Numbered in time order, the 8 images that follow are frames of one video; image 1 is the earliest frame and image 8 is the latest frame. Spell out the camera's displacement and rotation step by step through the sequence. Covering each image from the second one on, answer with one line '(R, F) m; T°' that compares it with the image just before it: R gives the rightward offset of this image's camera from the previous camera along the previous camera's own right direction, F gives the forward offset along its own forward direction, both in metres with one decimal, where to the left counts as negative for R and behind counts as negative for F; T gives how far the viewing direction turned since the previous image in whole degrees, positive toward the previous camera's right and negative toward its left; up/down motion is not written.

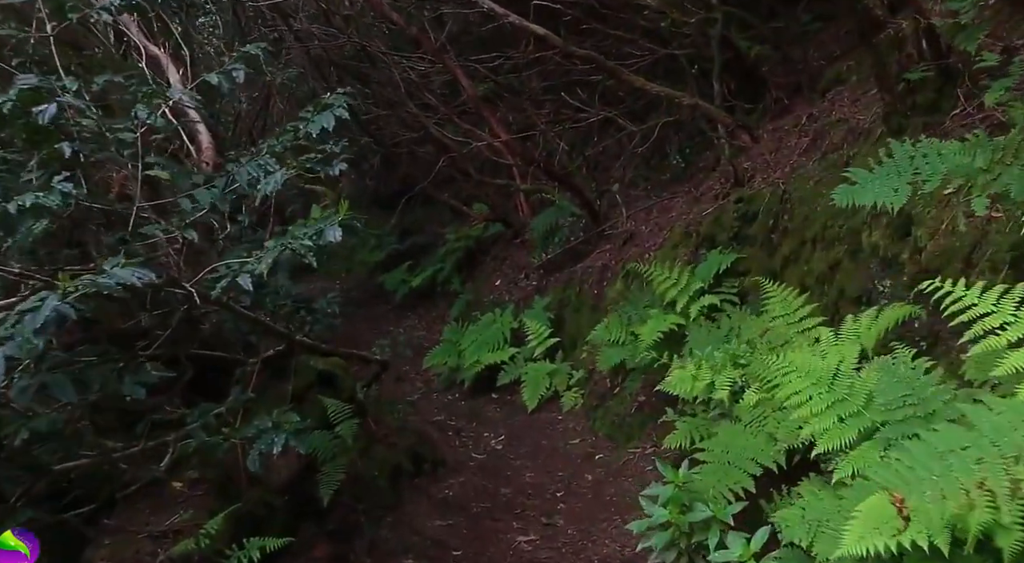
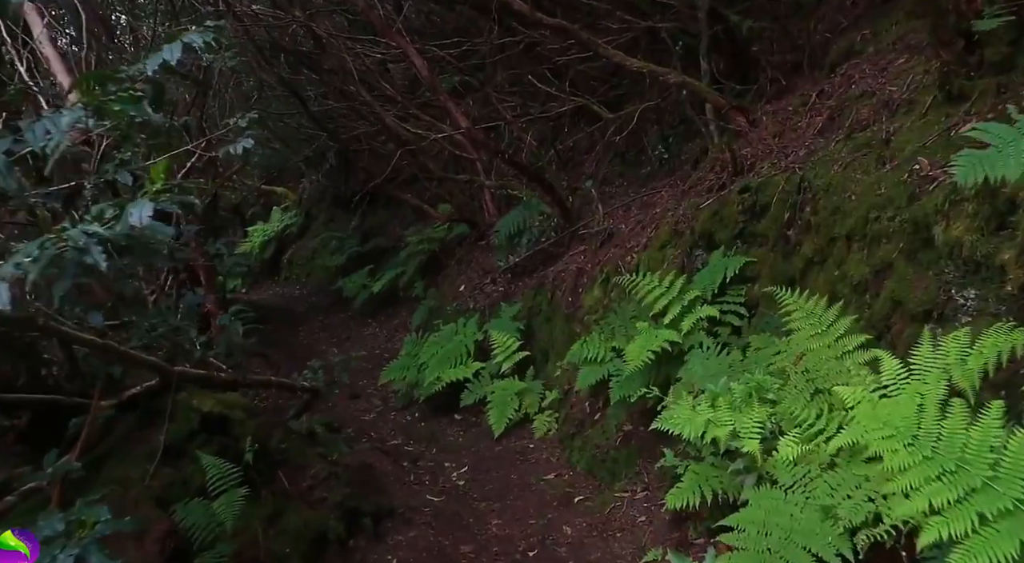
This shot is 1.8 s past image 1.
(+0.1, +1.2) m; +2°
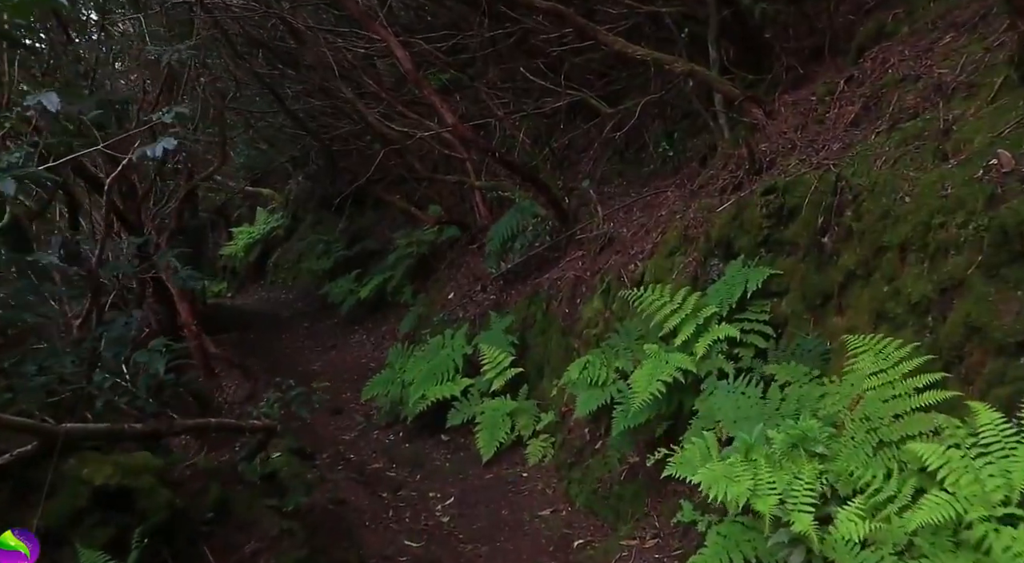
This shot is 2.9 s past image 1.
(0.0, +0.7) m; 0°
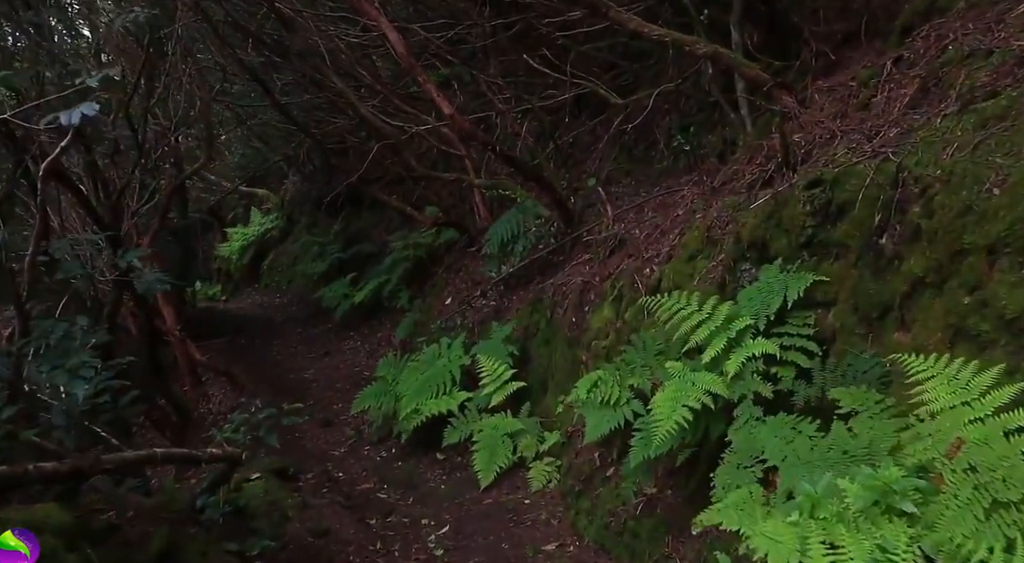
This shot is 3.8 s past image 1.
(0.0, +0.7) m; 0°
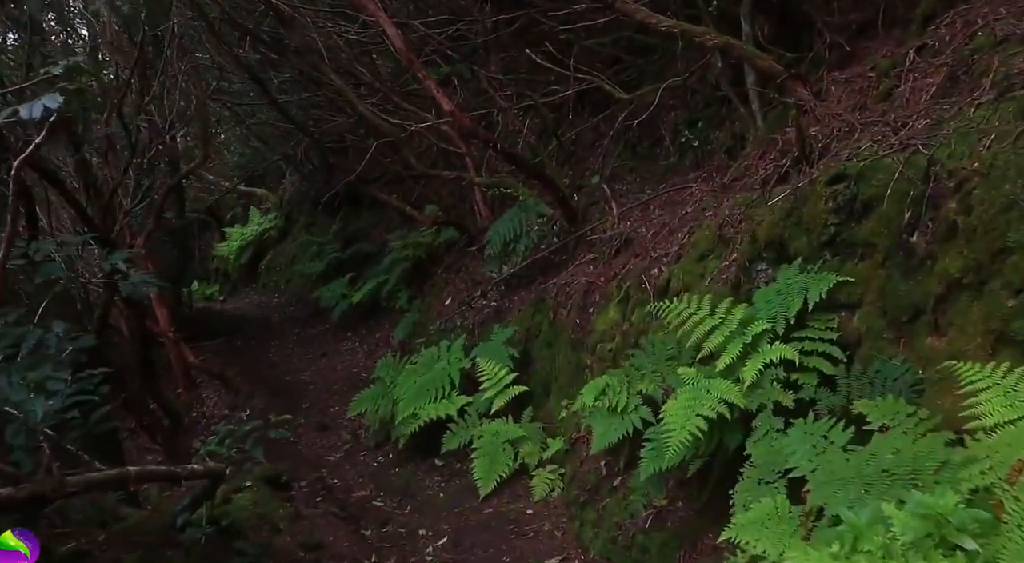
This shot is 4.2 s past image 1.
(0.0, +0.3) m; 0°
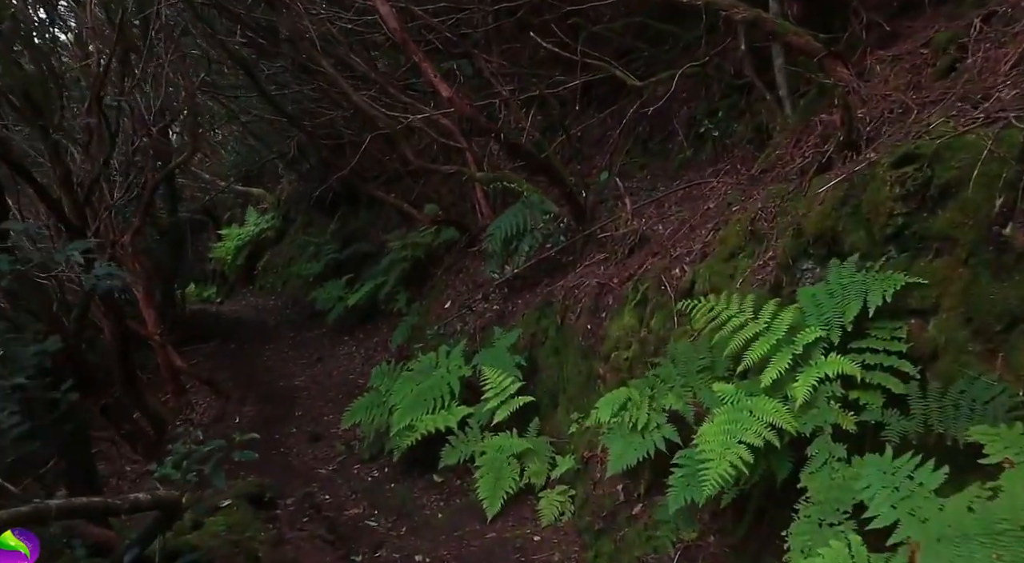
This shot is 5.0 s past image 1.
(0.0, +0.6) m; 0°
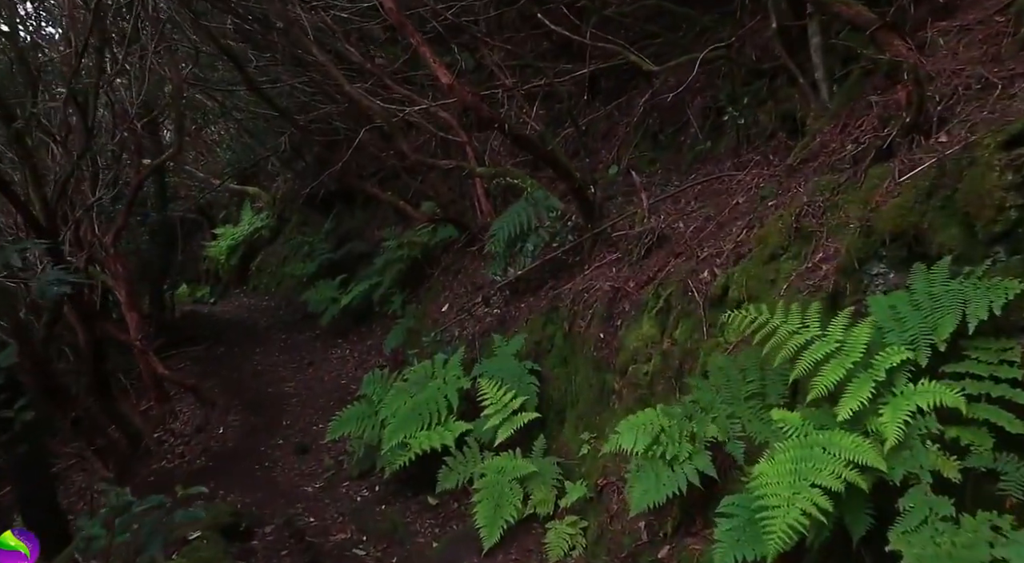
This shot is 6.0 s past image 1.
(0.0, +0.7) m; 0°
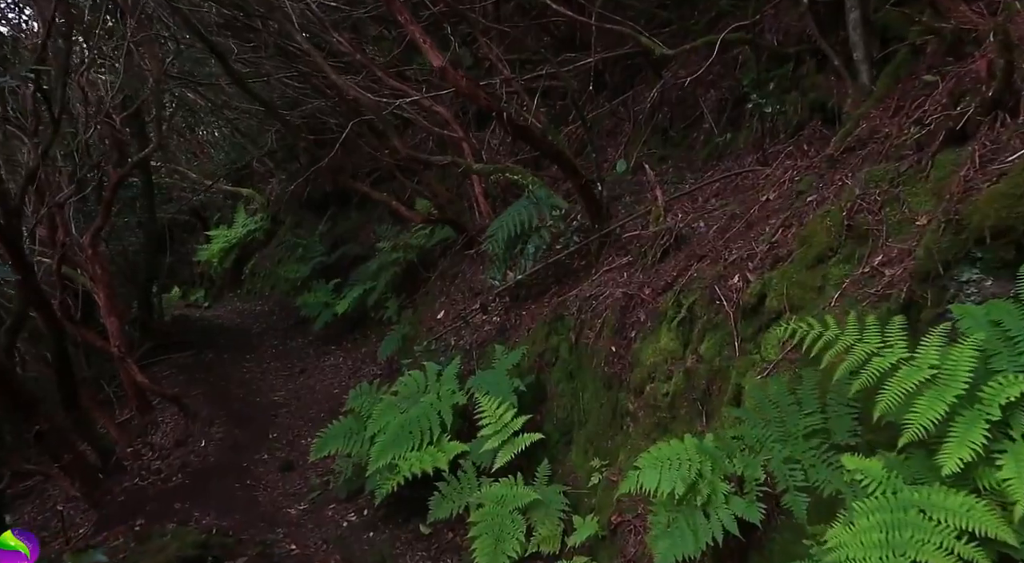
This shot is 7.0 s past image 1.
(0.0, +0.6) m; 0°
